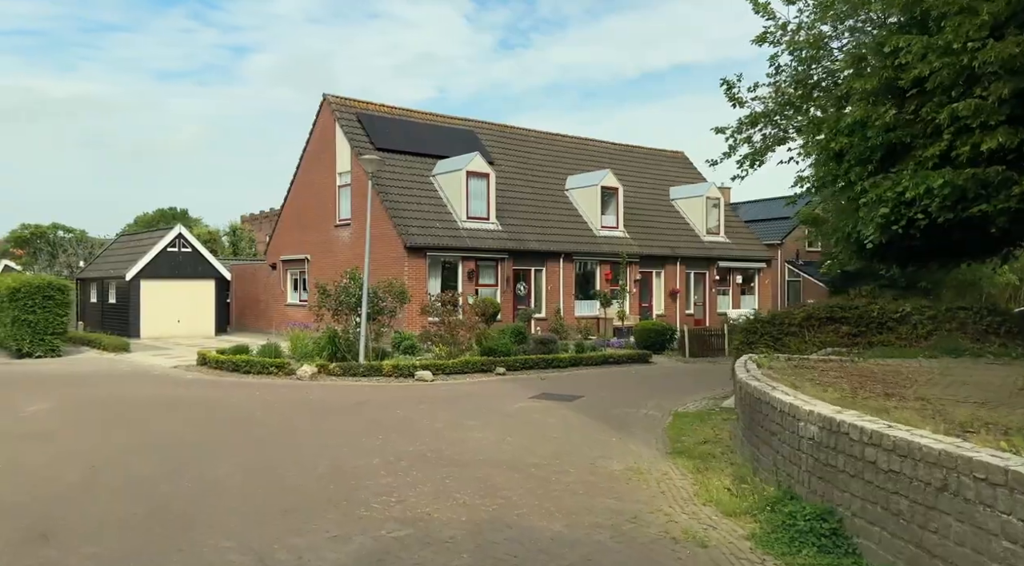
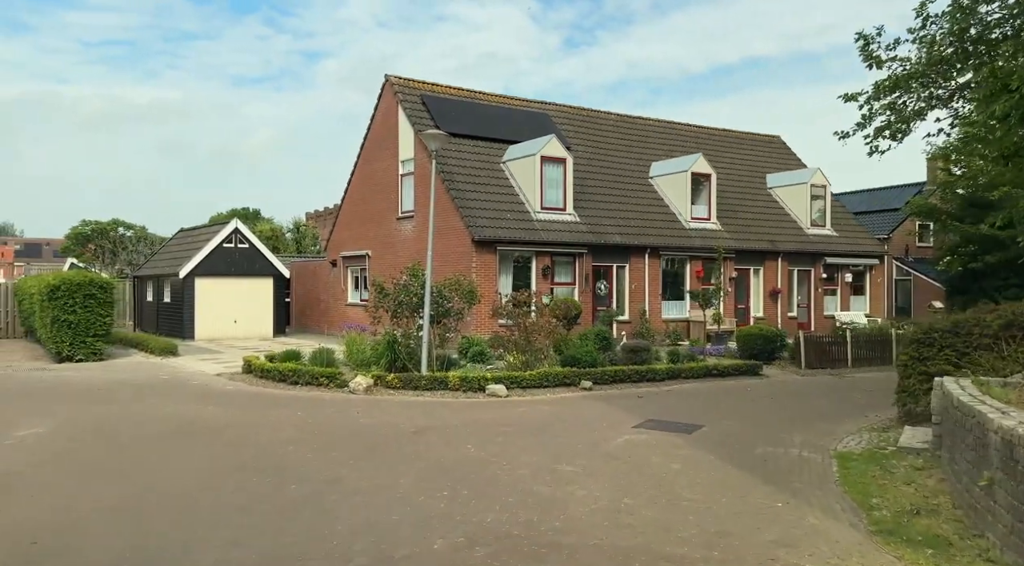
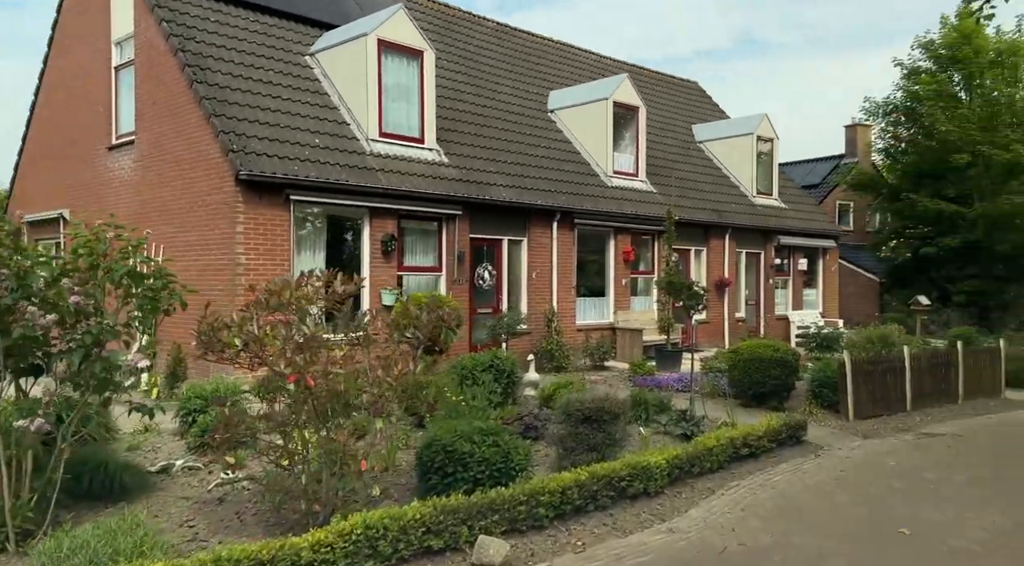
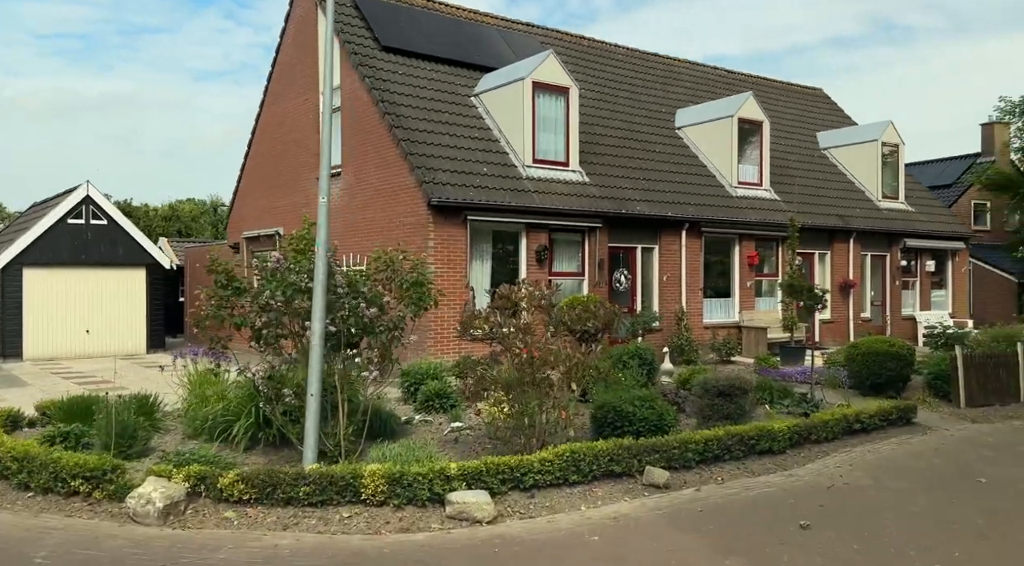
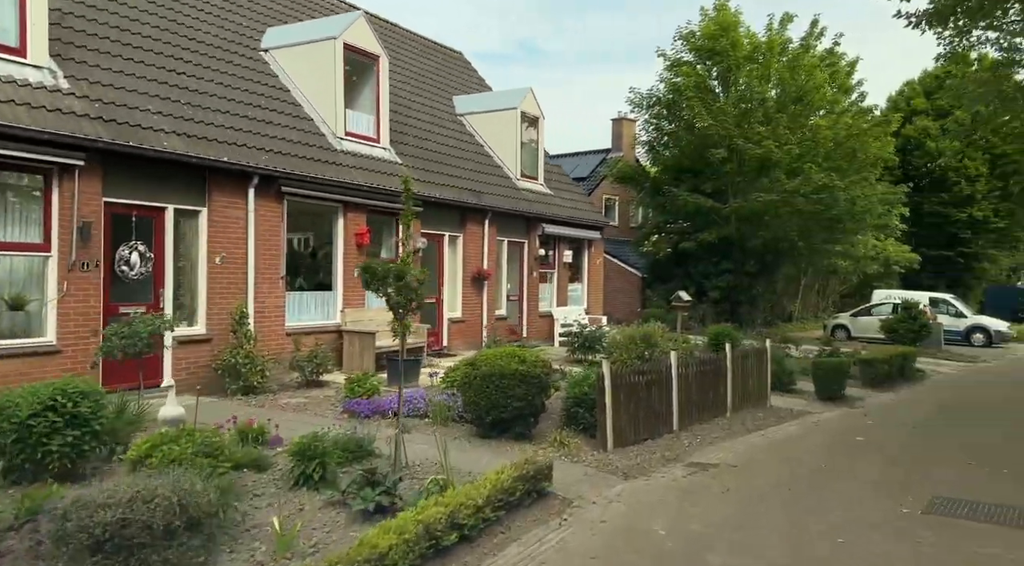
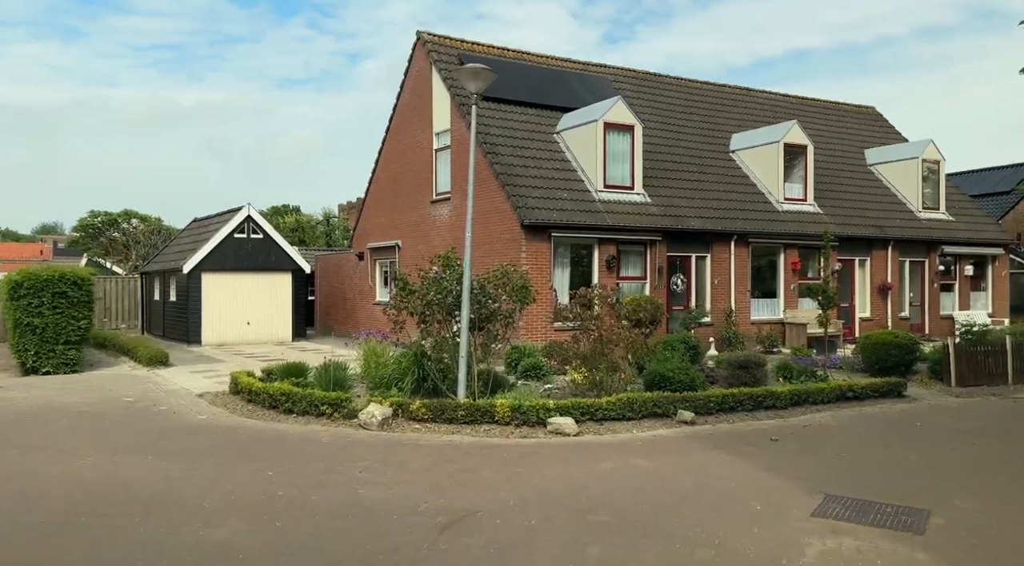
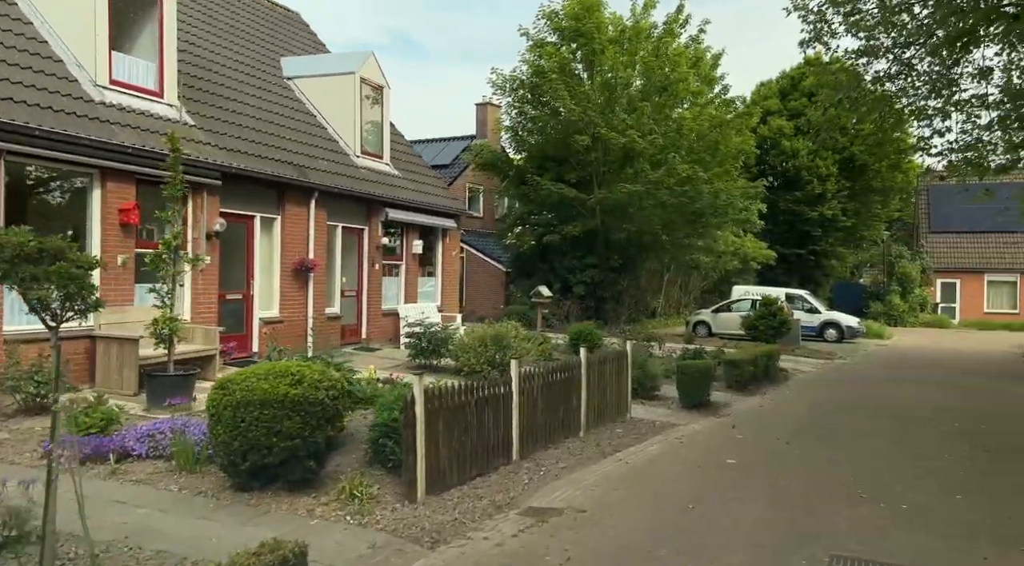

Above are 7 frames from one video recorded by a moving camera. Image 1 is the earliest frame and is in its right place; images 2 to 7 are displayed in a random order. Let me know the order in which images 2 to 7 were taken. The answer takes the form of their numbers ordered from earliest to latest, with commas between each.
2, 6, 4, 3, 5, 7
